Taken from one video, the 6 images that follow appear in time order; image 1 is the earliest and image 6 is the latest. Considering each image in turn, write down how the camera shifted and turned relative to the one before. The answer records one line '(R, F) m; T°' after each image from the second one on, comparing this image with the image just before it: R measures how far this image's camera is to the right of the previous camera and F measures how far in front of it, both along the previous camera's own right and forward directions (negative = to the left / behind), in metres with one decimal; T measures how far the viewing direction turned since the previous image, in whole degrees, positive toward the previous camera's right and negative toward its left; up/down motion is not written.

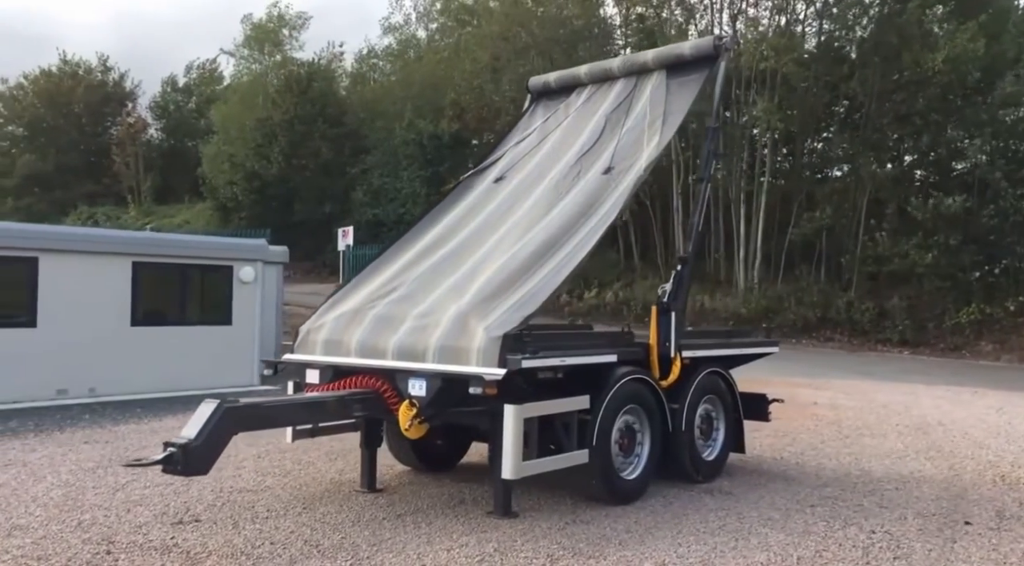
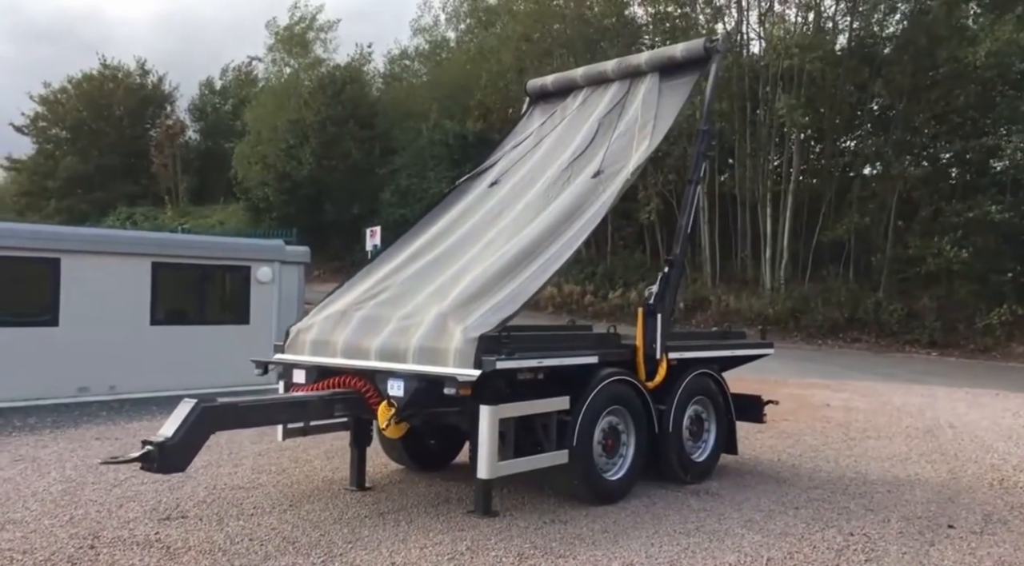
(+0.3, -0.1) m; -2°
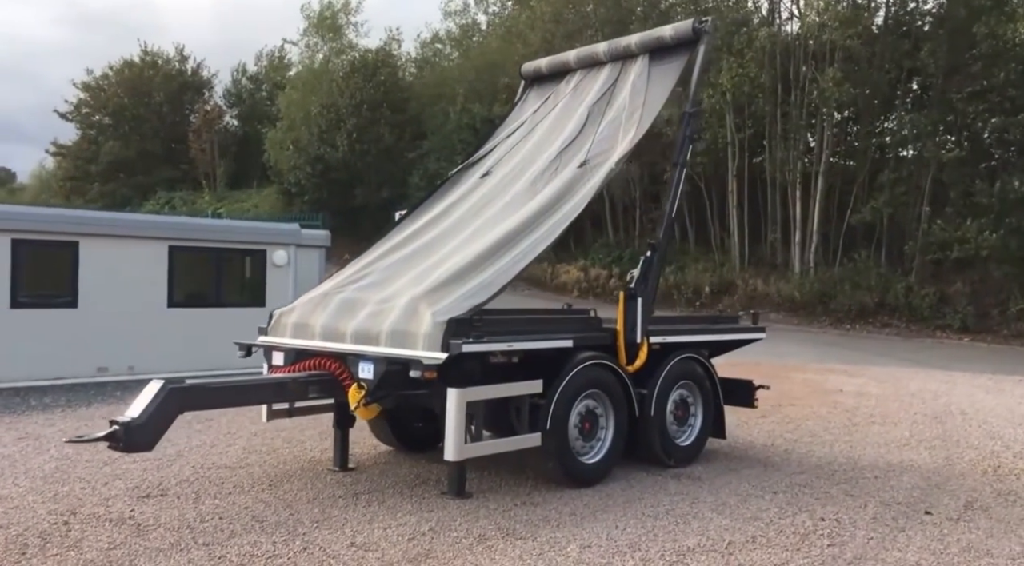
(+0.3, 0.0) m; -2°
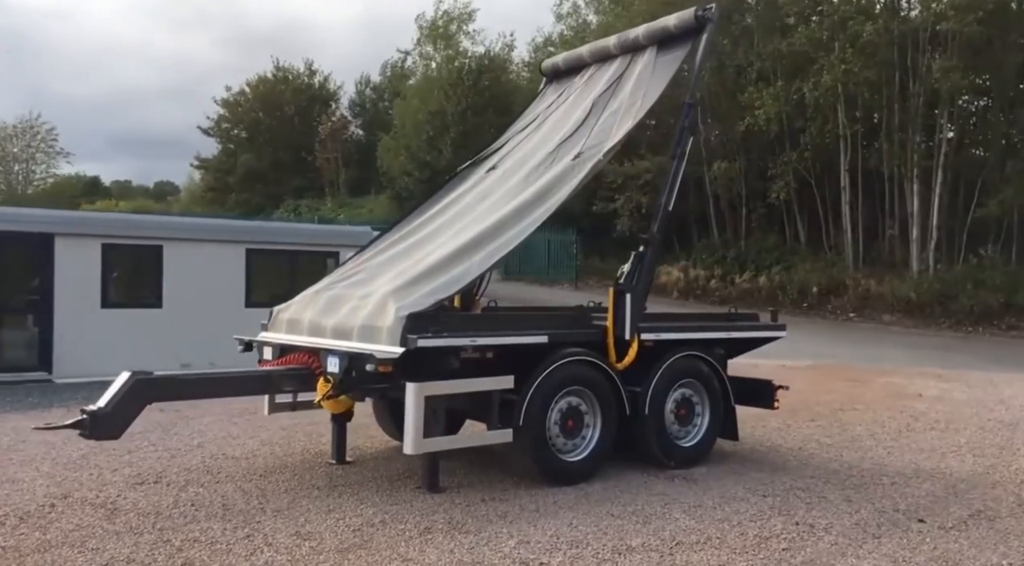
(+0.8, +0.1) m; -8°
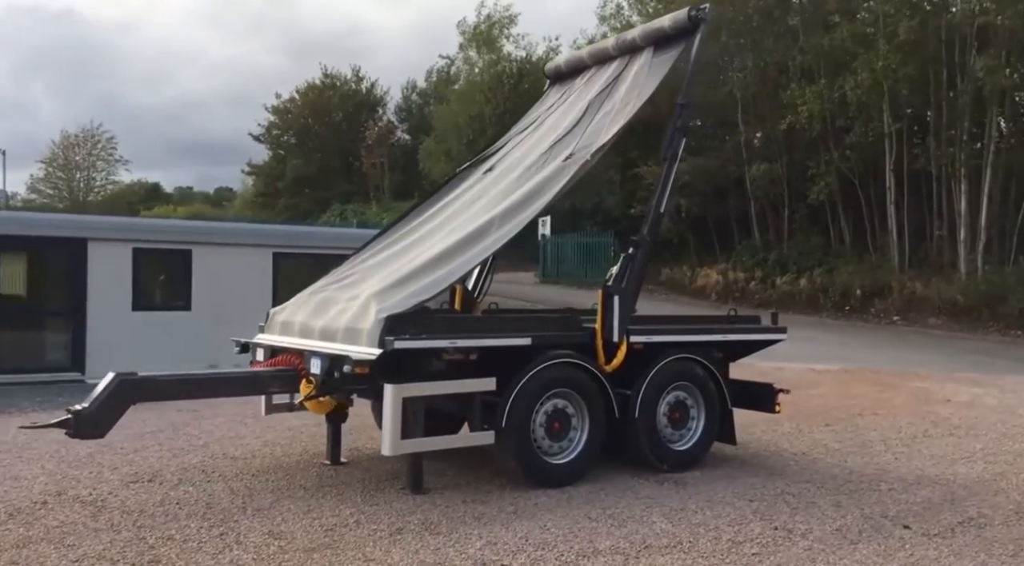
(+0.4, 0.0) m; -3°
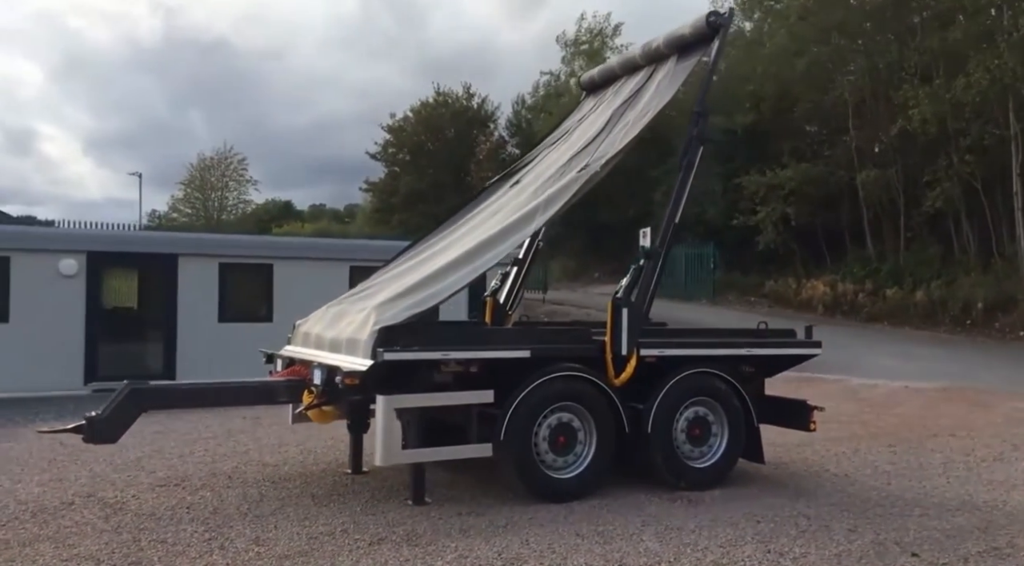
(+0.7, 0.0) m; -7°
